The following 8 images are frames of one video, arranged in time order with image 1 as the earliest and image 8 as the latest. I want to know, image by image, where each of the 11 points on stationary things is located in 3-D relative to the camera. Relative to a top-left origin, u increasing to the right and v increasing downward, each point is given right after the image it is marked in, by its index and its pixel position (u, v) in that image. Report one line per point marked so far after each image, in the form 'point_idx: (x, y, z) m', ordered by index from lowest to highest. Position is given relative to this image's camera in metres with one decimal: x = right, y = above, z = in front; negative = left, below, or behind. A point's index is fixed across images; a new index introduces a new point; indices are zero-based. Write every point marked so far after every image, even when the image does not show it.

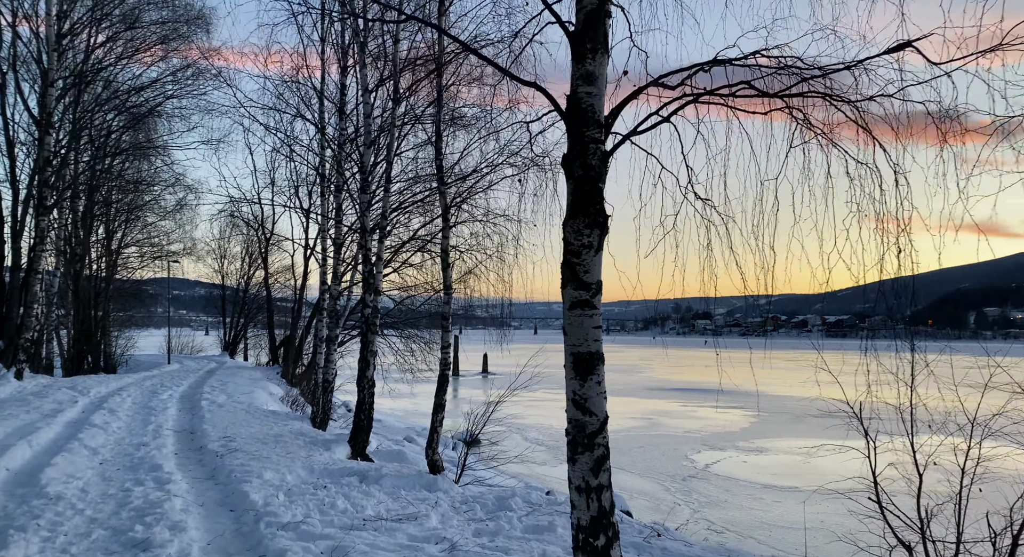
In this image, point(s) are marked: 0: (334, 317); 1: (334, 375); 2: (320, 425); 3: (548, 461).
0: (-2.4, -0.6, +11.7) m
1: (-2.5, -1.3, +11.7) m
2: (-2.6, -2.0, +11.4) m
3: (+0.8, -3.9, +18.0) m
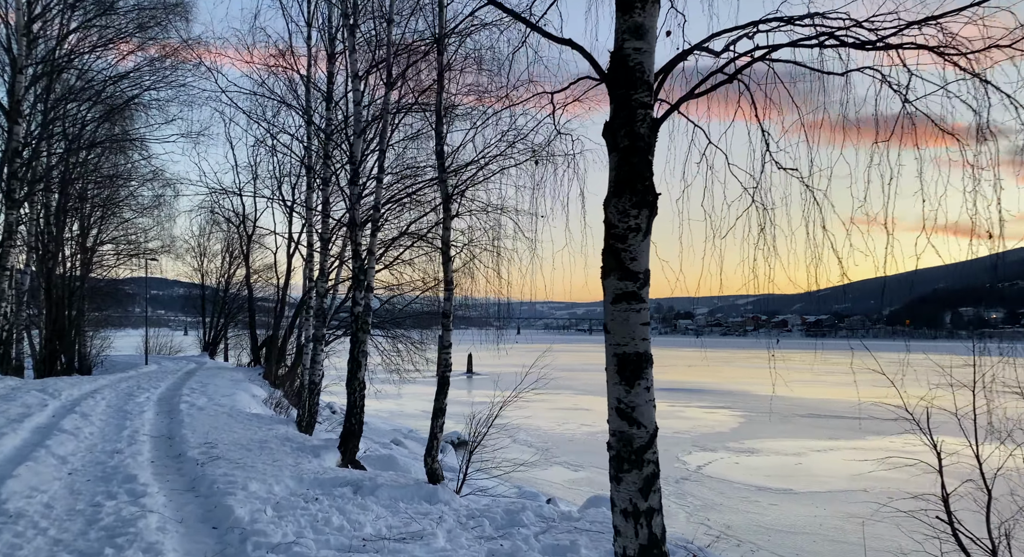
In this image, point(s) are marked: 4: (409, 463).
0: (-2.5, -0.5, +11.2) m
1: (-2.5, -1.3, +11.2) m
2: (-2.7, -2.0, +10.9) m
3: (+0.5, -3.9, +17.6) m
4: (-1.3, -2.4, +10.9) m
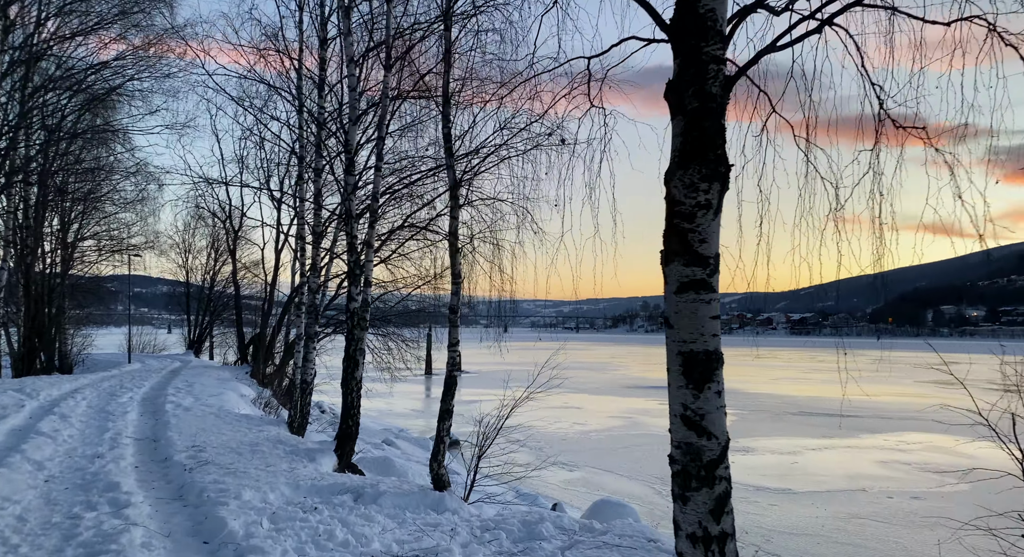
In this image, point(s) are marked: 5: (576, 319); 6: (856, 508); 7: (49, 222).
0: (-2.5, -0.5, +10.8) m
1: (-2.6, -1.2, +10.8) m
2: (-2.7, -1.9, +10.4) m
3: (+0.4, -3.8, +17.3) m
4: (-1.3, -2.3, +10.5) m
5: (+0.9, -0.6, +11.6) m
6: (+6.9, -4.6, +16.7) m
7: (-10.5, +1.3, +19.1) m
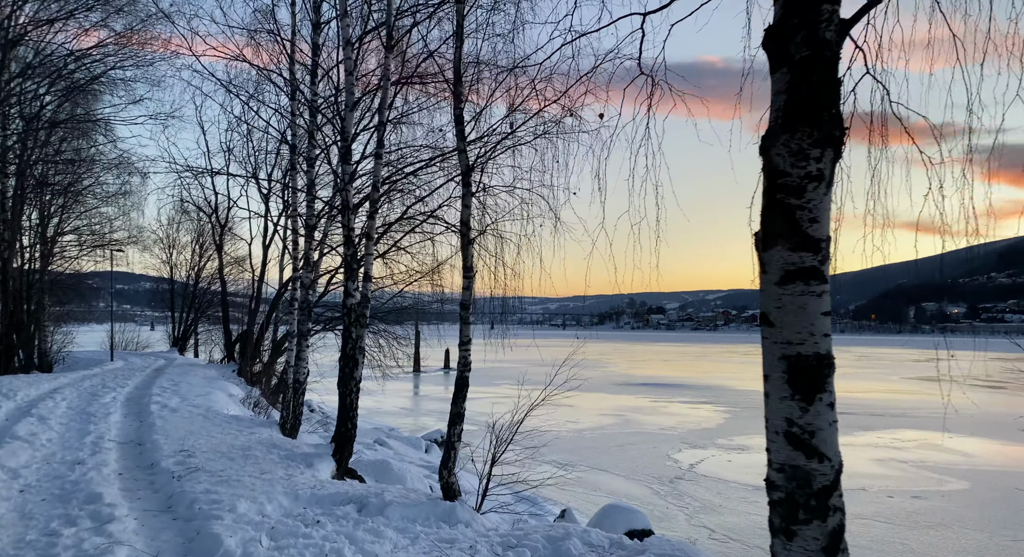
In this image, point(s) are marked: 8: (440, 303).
0: (-2.5, -0.4, +10.4) m
1: (-2.5, -1.2, +10.3) m
2: (-2.7, -1.8, +10.0) m
3: (+0.3, -3.7, +16.9) m
4: (-1.3, -2.3, +10.0) m
5: (+0.9, -0.5, +11.2) m
6: (+6.8, -4.5, +16.4) m
7: (-10.6, +1.4, +18.5) m
8: (-1.2, -0.4, +14.6) m
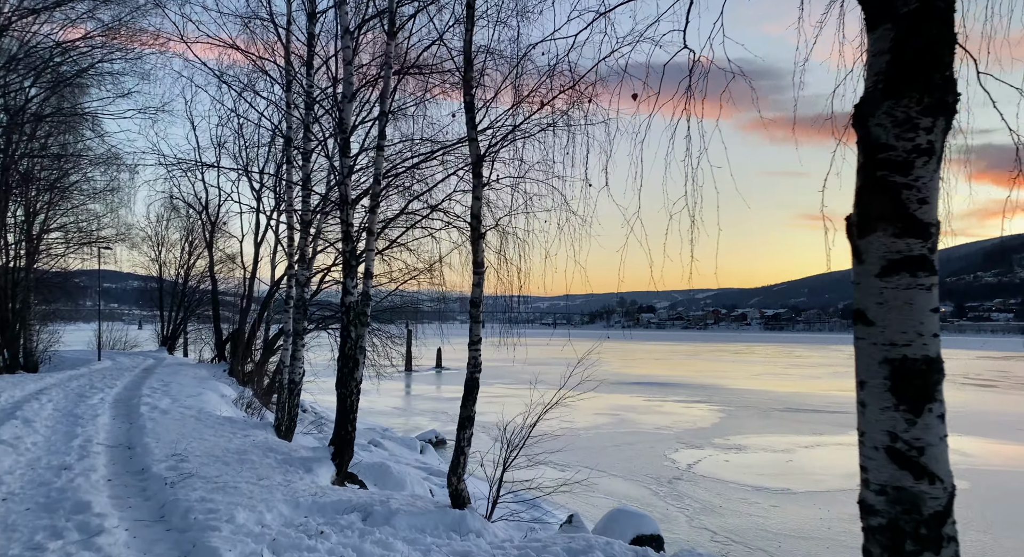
0: (-2.5, -0.4, +10.1) m
1: (-2.5, -1.1, +10.0) m
2: (-2.6, -1.8, +9.7) m
3: (+0.2, -3.7, +16.6) m
4: (-1.3, -2.2, +9.8) m
5: (+0.9, -0.5, +11.0) m
6: (+6.7, -4.5, +16.3) m
7: (-10.7, +1.4, +18.1) m
8: (-1.3, -0.4, +14.3) m
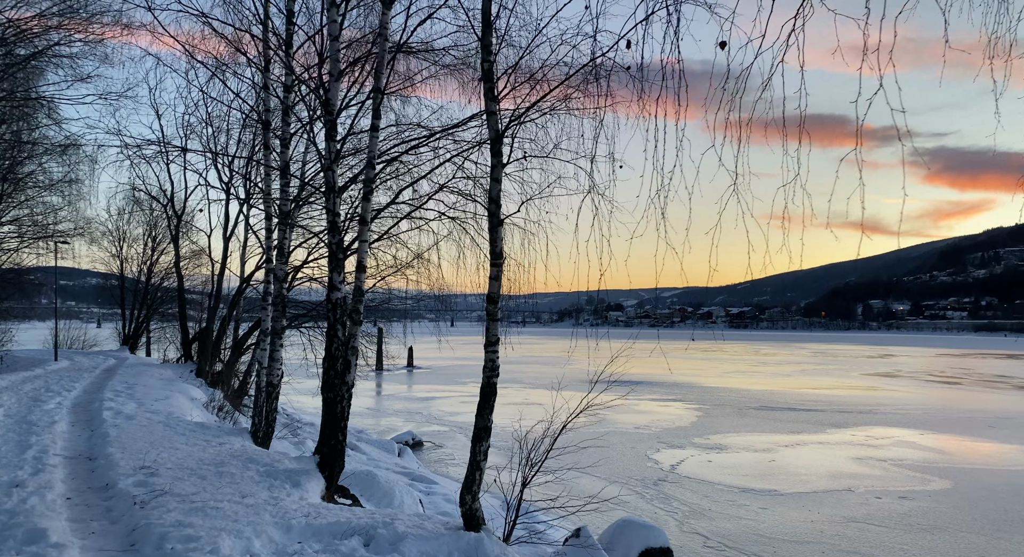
0: (-2.6, -0.3, +9.4) m
1: (-2.6, -1.1, +9.4) m
2: (-2.7, -1.7, +9.0) m
3: (-0.1, -3.6, +16.0) m
4: (-1.4, -2.2, +9.1) m
5: (+0.7, -0.4, +10.4) m
6: (+6.3, -4.4, +16.0) m
7: (-11.1, +1.5, +17.1) m
8: (-1.5, -0.3, +13.7) m
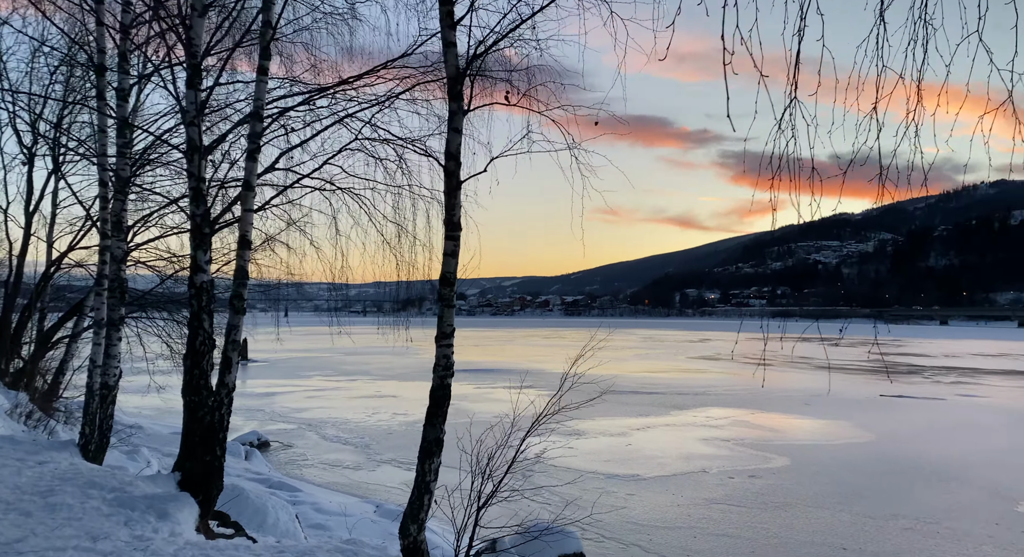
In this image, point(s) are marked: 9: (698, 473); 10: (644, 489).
0: (-3.7, -0.1, +7.8) m
1: (-3.7, -0.9, +7.8) m
2: (-3.7, -1.6, +7.5) m
3: (-2.6, -3.3, +14.9) m
4: (-2.4, -2.0, +7.9) m
5: (-0.6, -0.2, +9.5) m
6: (+3.8, -4.1, +16.1) m
7: (-13.6, +1.8, +13.7) m
8: (-3.5, -0.1, +12.2) m
9: (+4.1, -4.3, +18.7) m
10: (+2.6, -4.2, +16.8) m
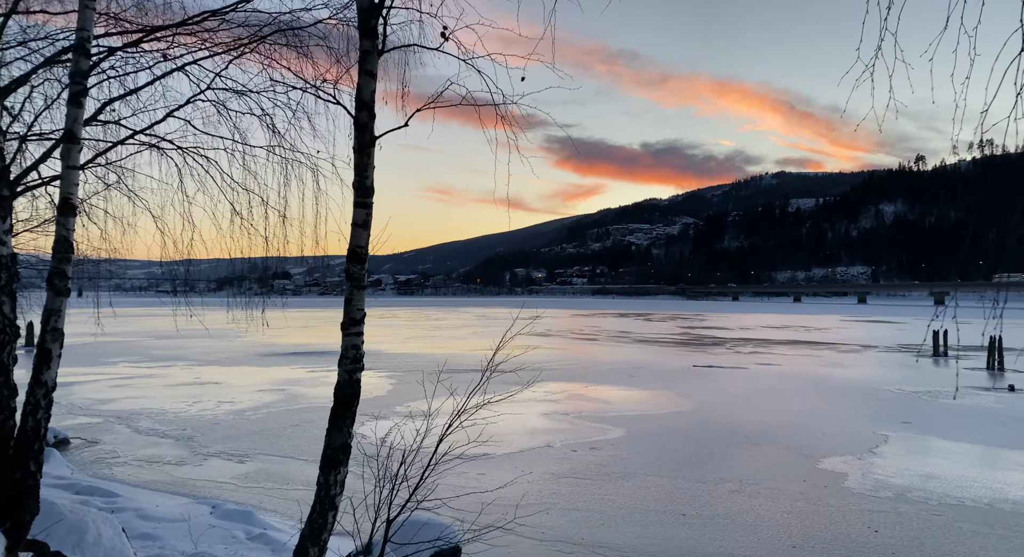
0: (-4.8, +0.1, +6.3) m
1: (-4.8, -0.7, +6.3) m
2: (-4.7, -1.4, +6.0) m
3: (-5.0, -2.9, +13.5) m
4: (-3.5, -1.8, +6.6) m
5: (-2.1, +0.1, +8.6) m
6: (+1.0, -3.6, +16.0) m
7: (-15.6, +2.0, +10.1) m
8: (-5.4, +0.2, +10.7) m
9: (+0.7, -3.8, +18.6) m
10: (-0.3, -3.7, +16.5) m
